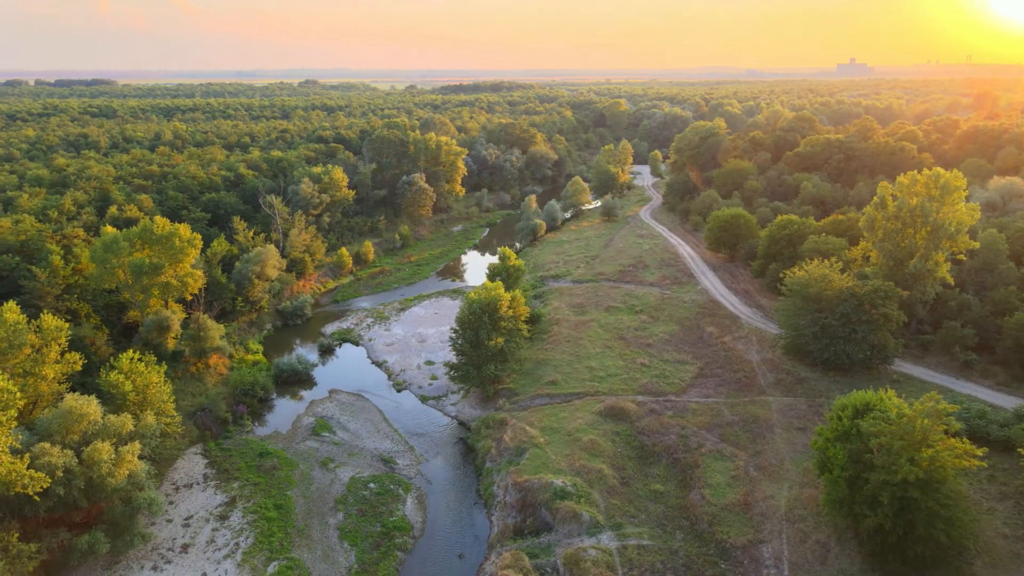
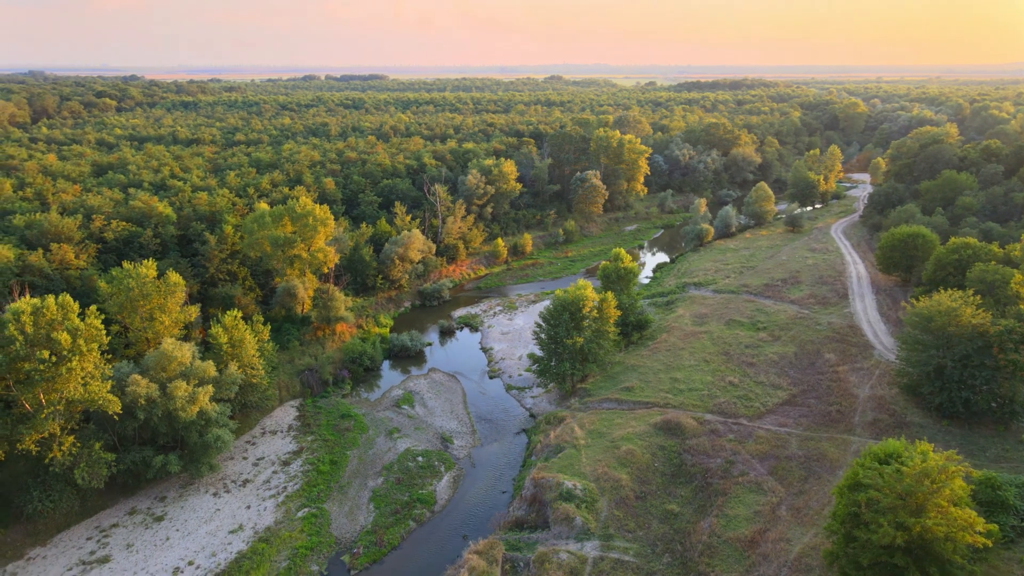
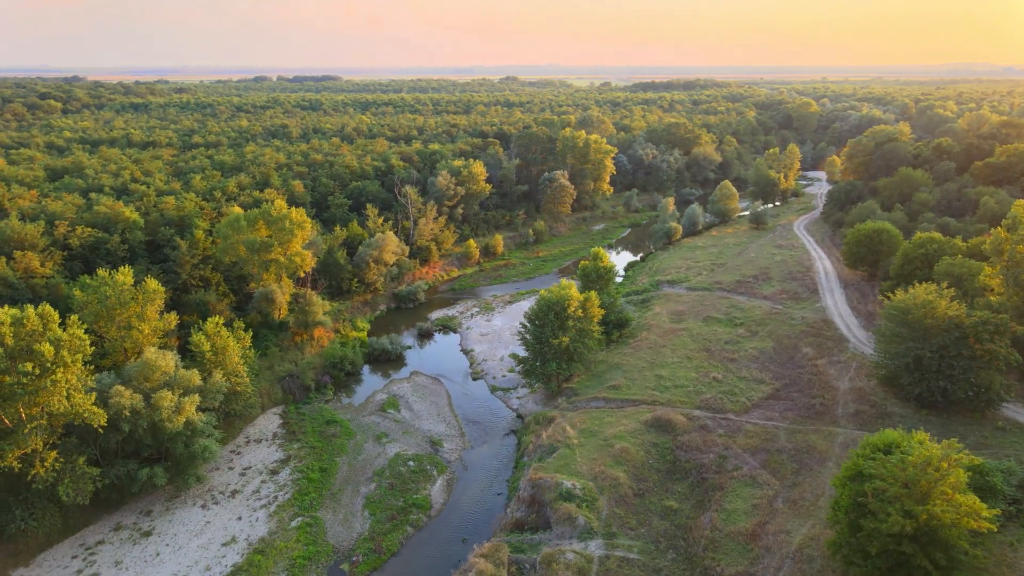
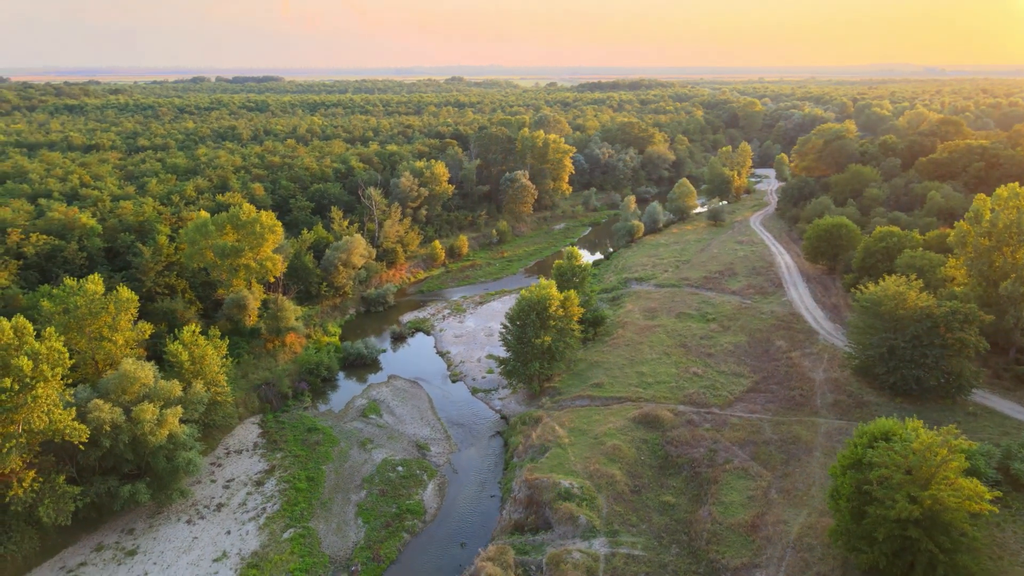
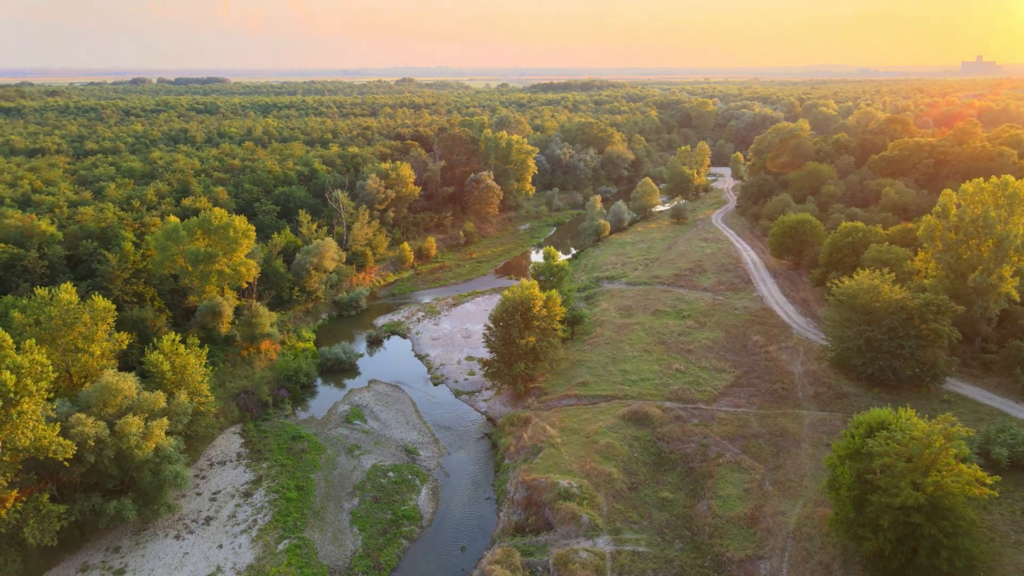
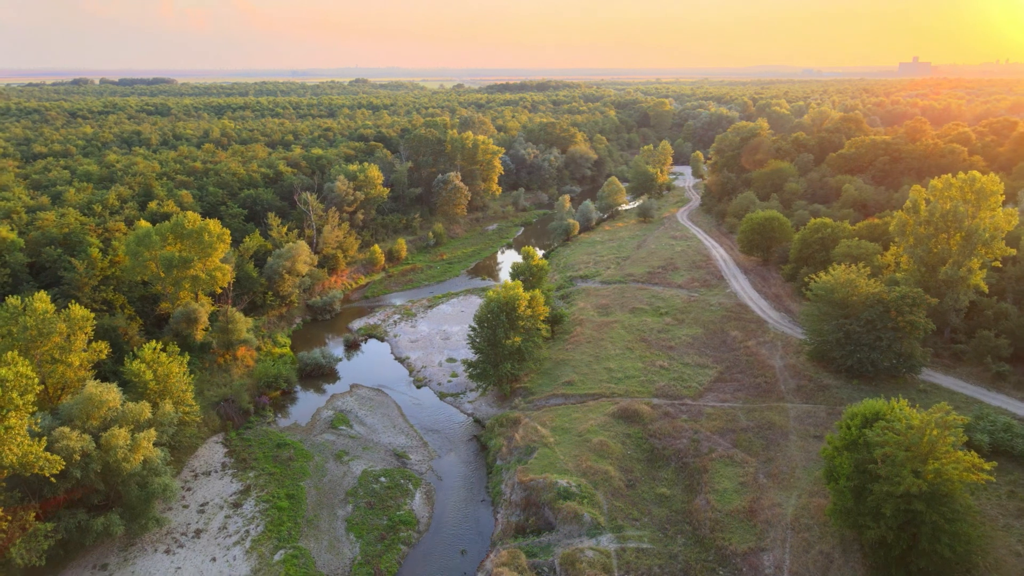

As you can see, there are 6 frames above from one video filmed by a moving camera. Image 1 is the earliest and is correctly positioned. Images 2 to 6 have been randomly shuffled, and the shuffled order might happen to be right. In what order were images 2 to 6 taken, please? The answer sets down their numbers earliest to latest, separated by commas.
6, 5, 4, 3, 2
